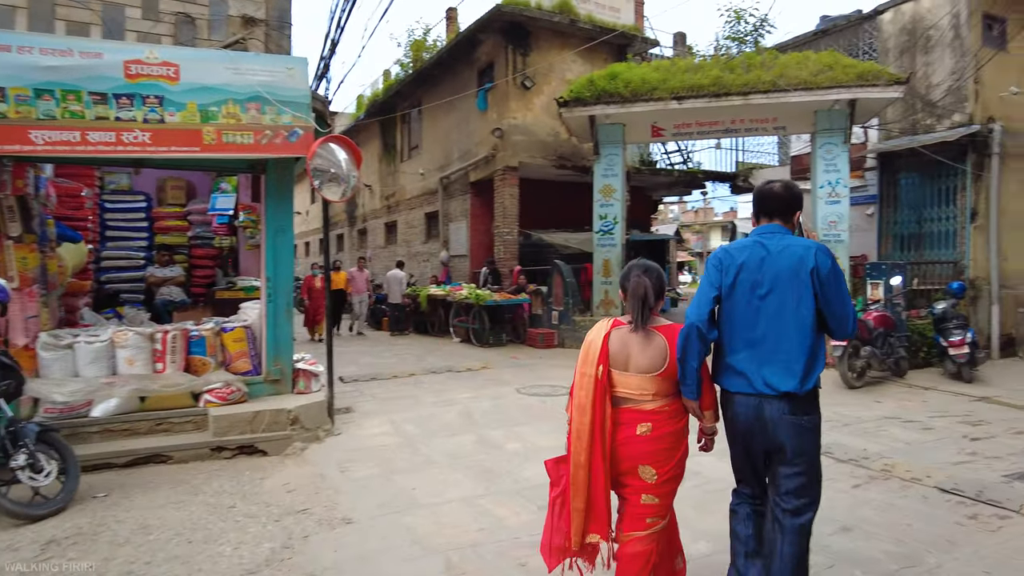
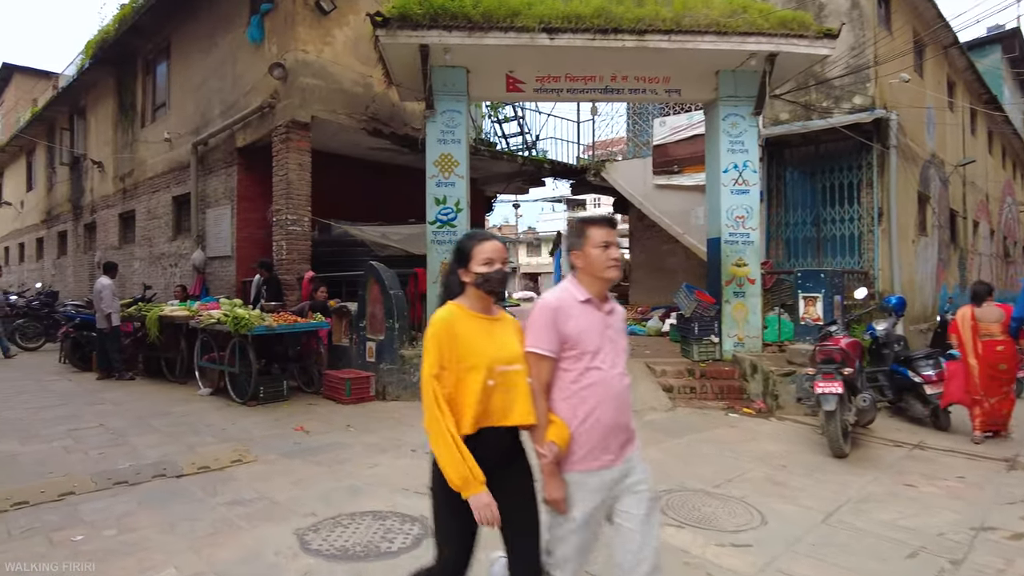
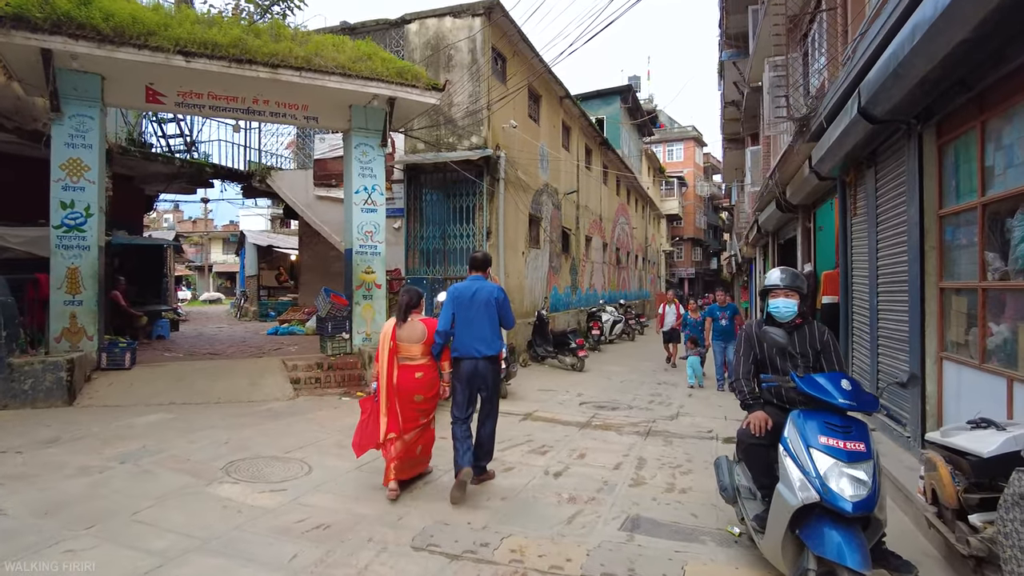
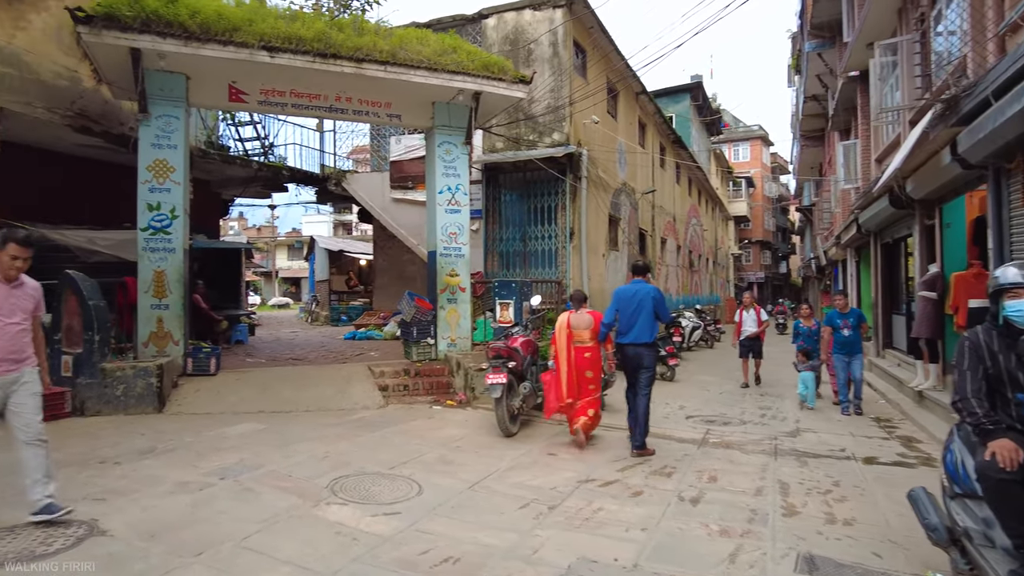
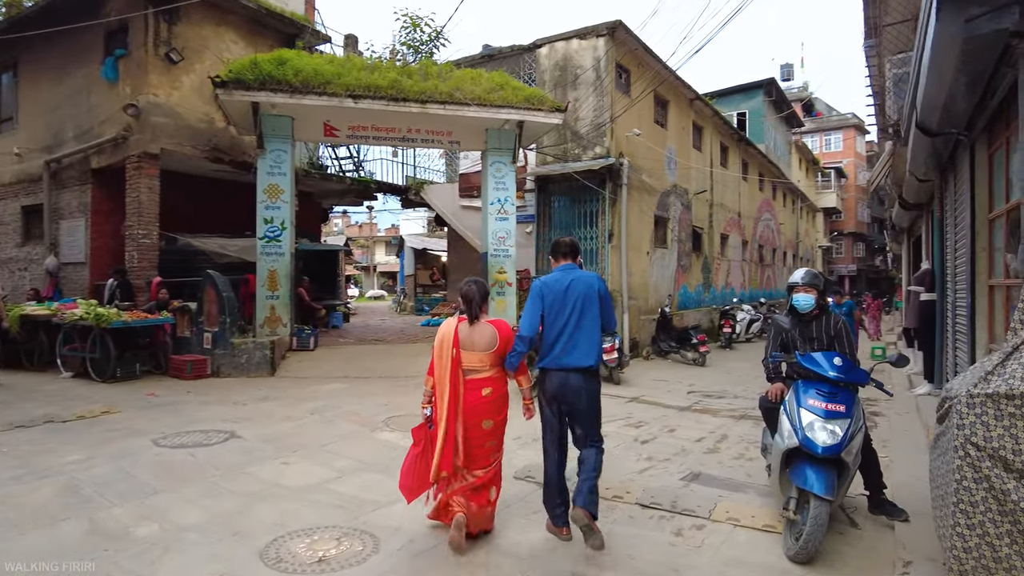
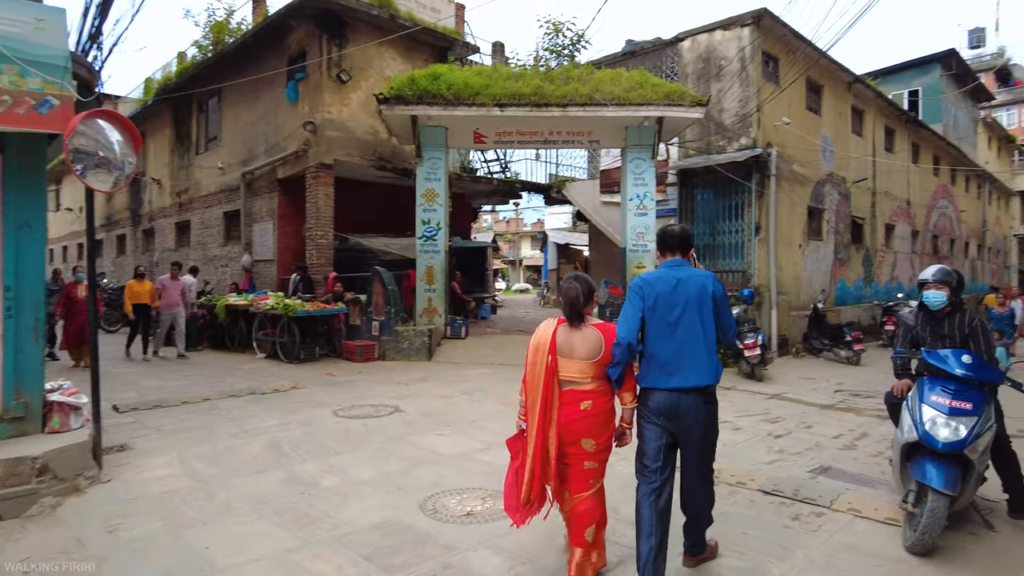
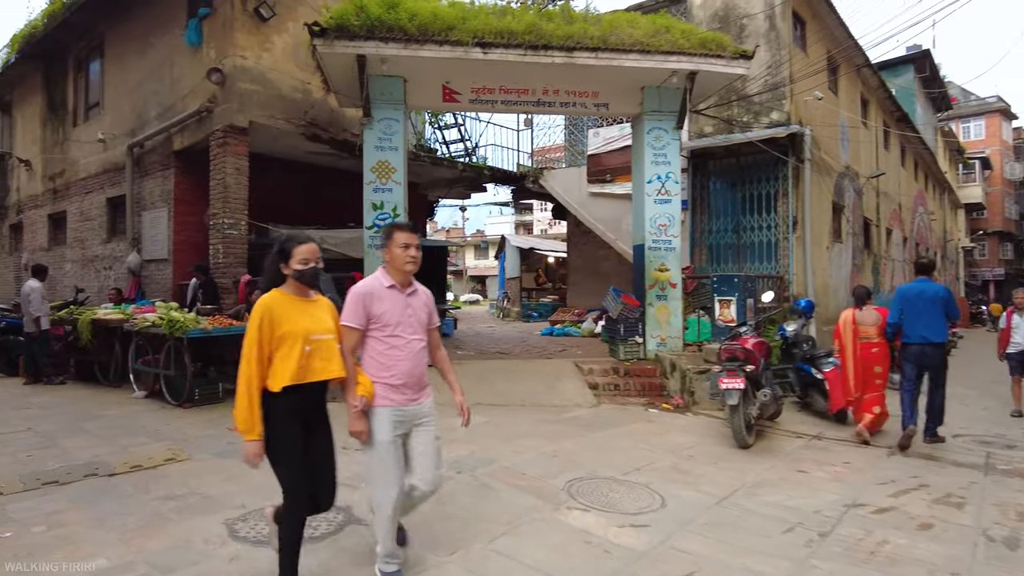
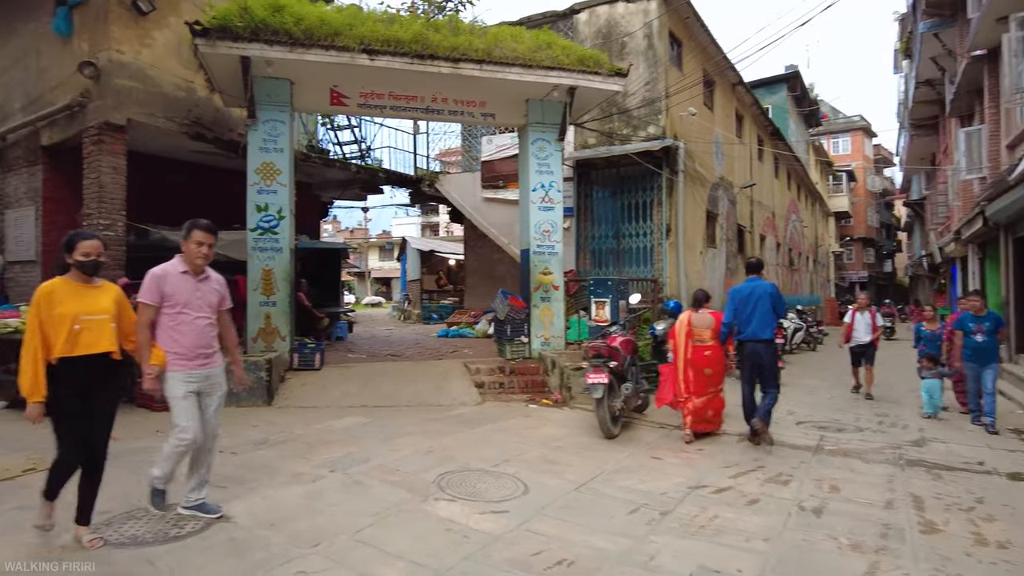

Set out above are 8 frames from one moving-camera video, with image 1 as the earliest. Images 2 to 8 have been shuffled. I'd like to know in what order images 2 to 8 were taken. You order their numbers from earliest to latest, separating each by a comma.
6, 5, 3, 4, 8, 7, 2
